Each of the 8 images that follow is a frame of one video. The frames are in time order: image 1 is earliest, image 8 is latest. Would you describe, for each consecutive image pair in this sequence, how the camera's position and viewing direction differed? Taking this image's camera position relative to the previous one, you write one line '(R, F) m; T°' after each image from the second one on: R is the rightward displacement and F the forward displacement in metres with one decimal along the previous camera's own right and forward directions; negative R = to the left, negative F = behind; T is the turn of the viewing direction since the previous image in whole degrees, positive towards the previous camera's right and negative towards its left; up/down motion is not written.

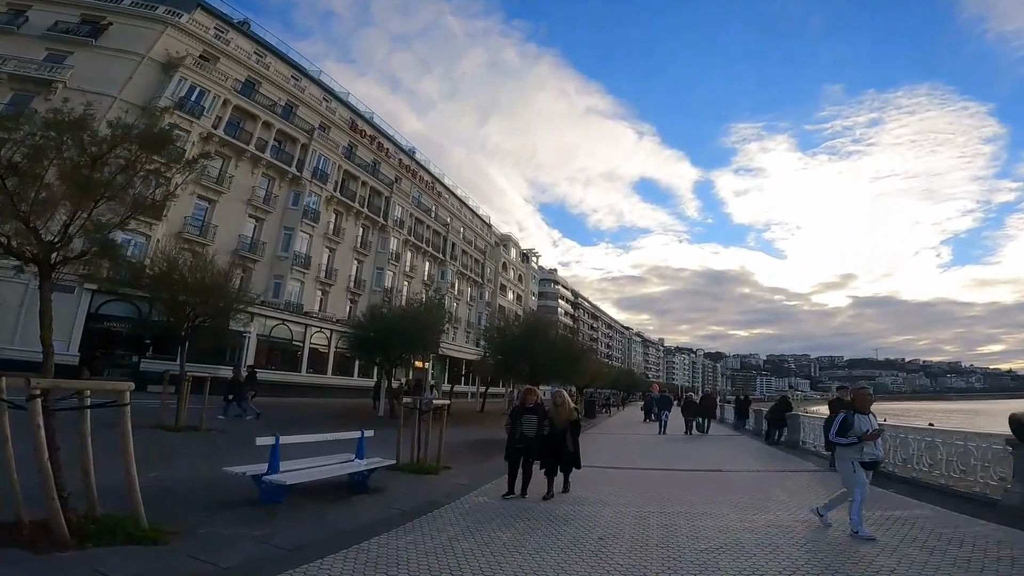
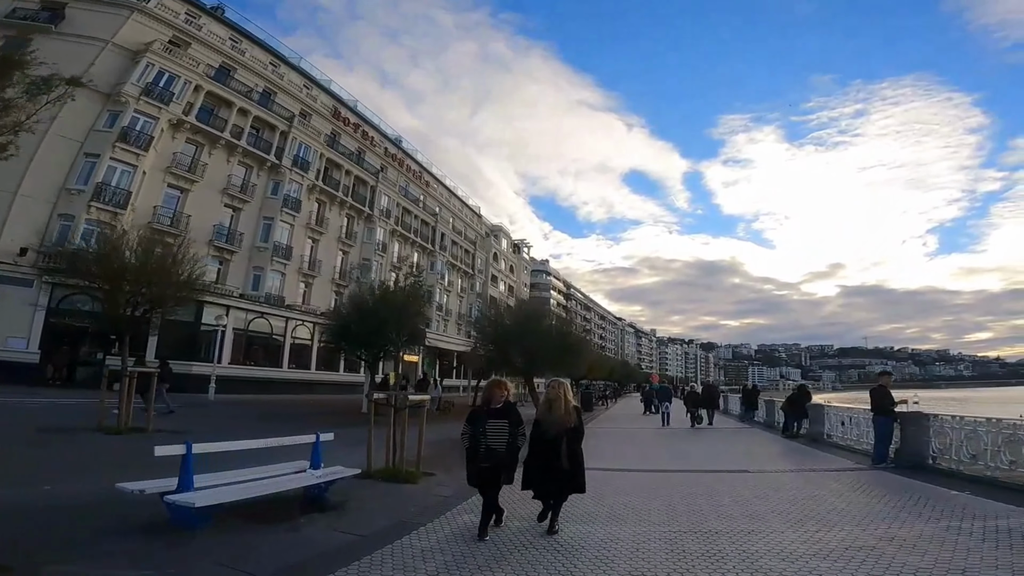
(0.0, +1.4) m; +1°
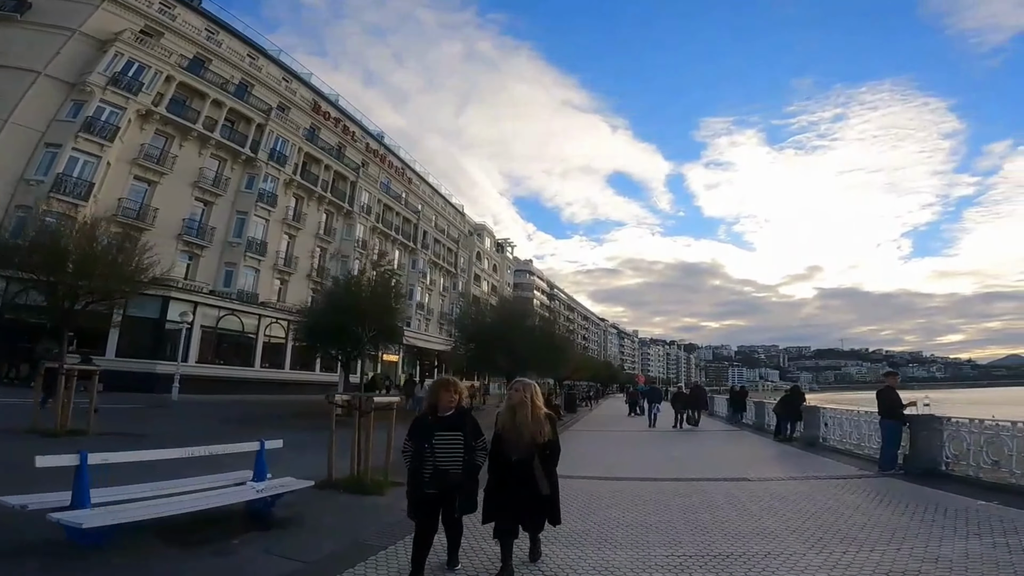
(0.0, +0.8) m; +2°
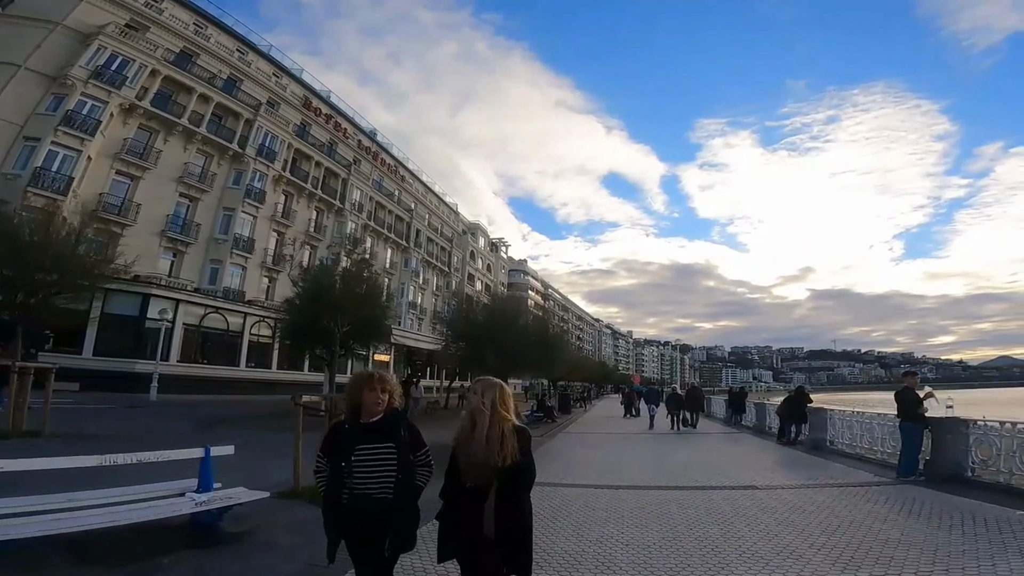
(+0.1, +0.6) m; +1°
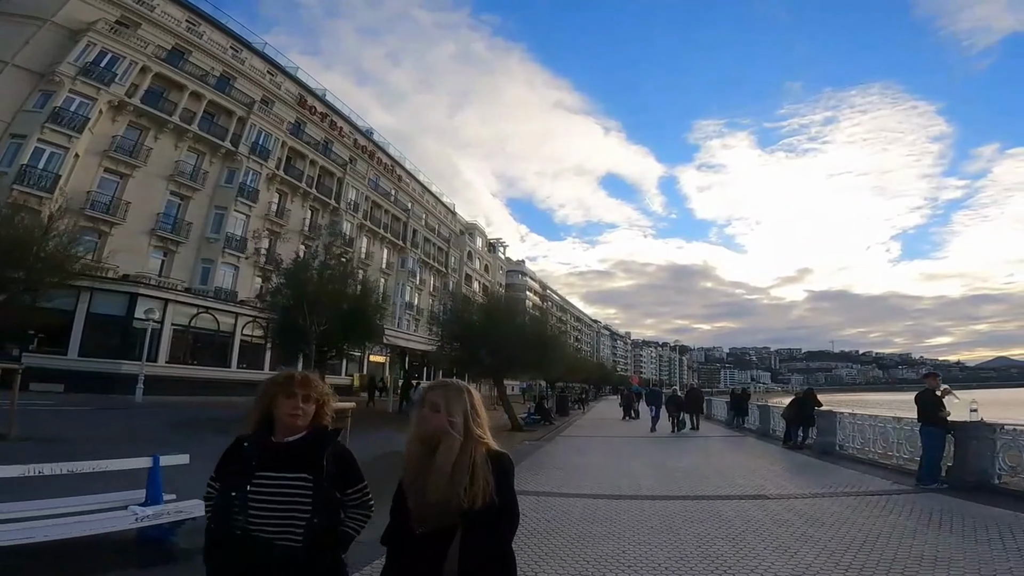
(+0.1, +0.5) m; 0°
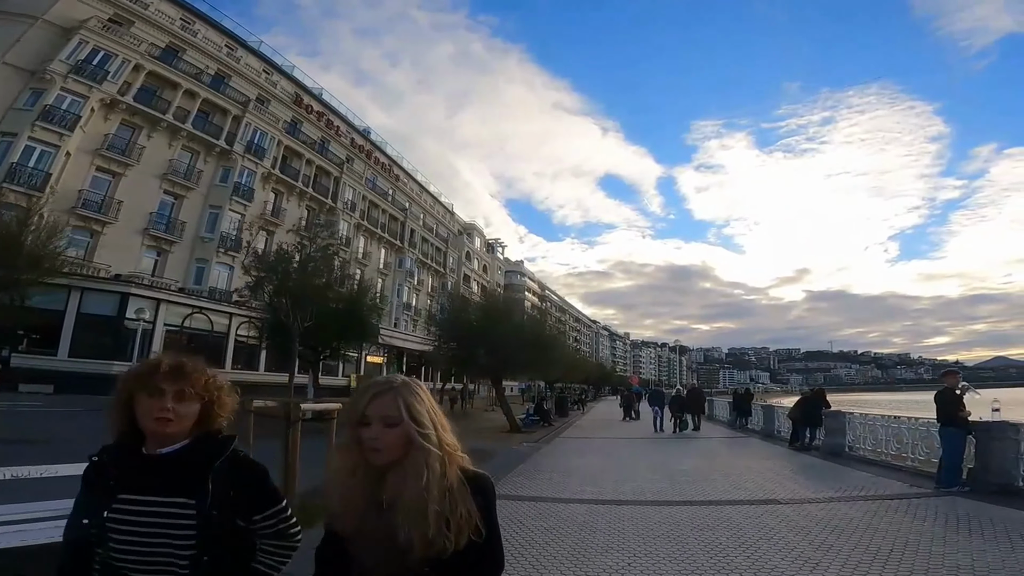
(0.0, +0.4) m; 0°
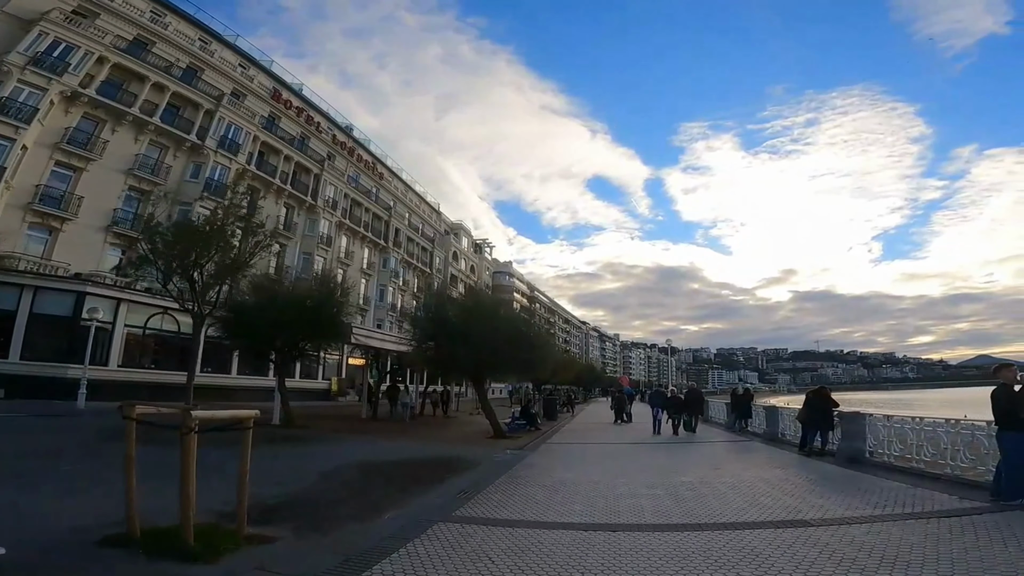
(+0.2, +1.2) m; +1°
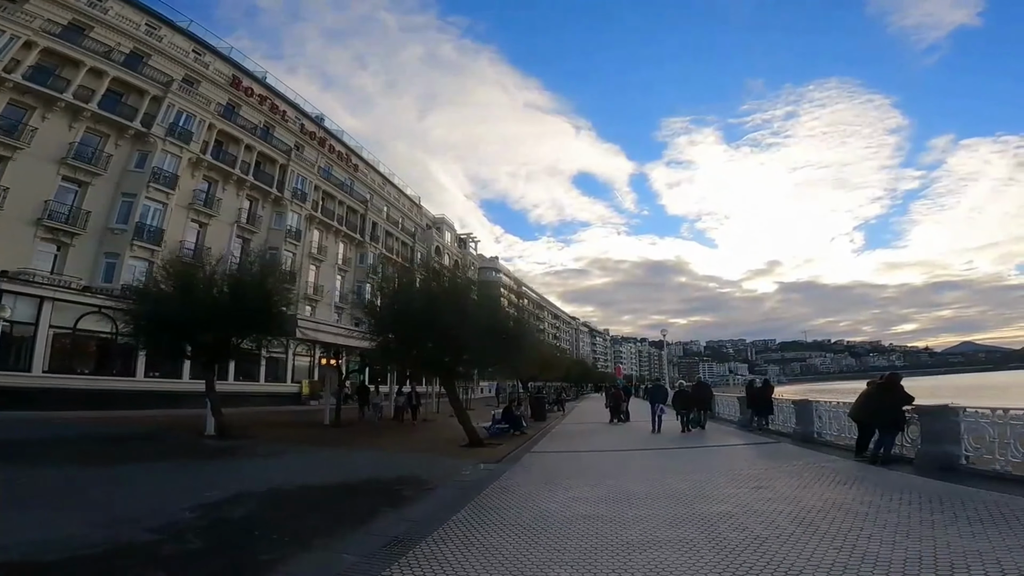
(+0.3, +2.5) m; +1°
